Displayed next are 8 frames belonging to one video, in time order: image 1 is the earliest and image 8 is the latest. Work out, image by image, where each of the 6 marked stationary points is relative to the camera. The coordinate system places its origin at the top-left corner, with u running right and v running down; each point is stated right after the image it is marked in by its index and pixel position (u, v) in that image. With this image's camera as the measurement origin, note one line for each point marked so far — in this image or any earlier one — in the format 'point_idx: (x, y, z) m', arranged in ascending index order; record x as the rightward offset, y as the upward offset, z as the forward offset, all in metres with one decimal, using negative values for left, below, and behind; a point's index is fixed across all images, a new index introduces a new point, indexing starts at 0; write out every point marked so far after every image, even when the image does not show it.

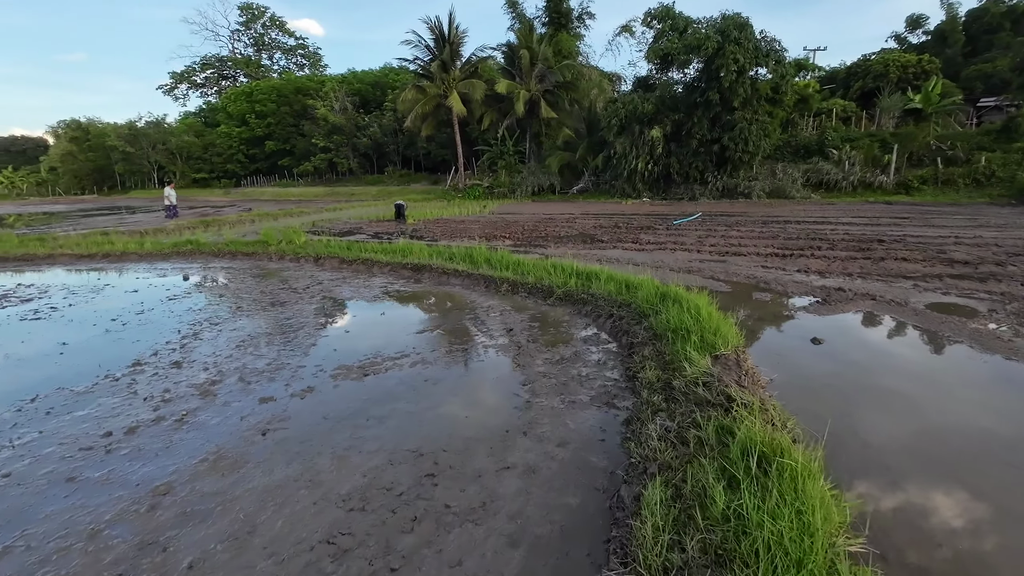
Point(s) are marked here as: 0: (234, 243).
0: (-6.6, +1.1, +11.4) m
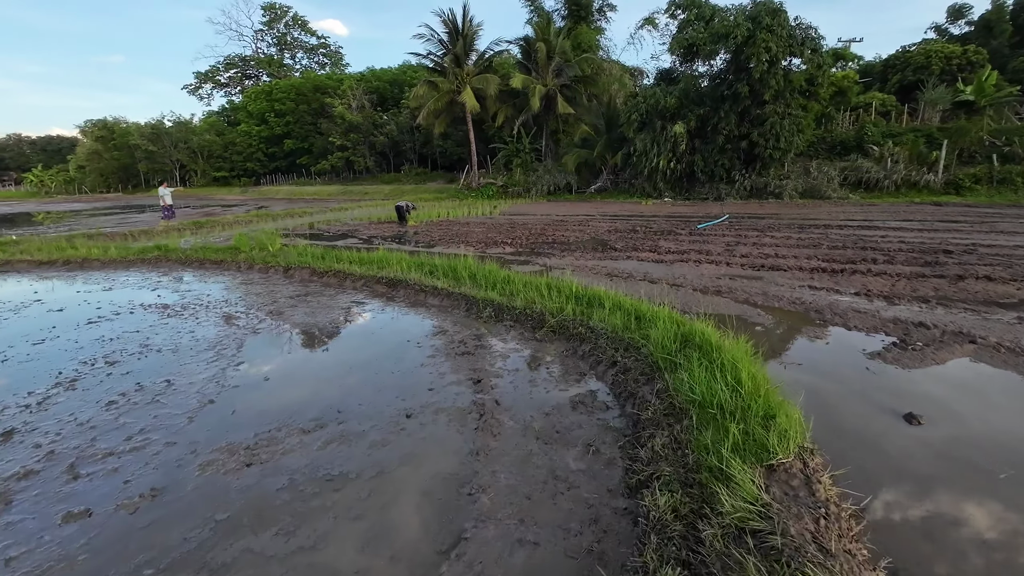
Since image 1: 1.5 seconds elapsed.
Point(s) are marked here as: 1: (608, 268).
0: (-6.6, +0.8, +10.3) m
1: (+1.6, +0.3, +8.3) m
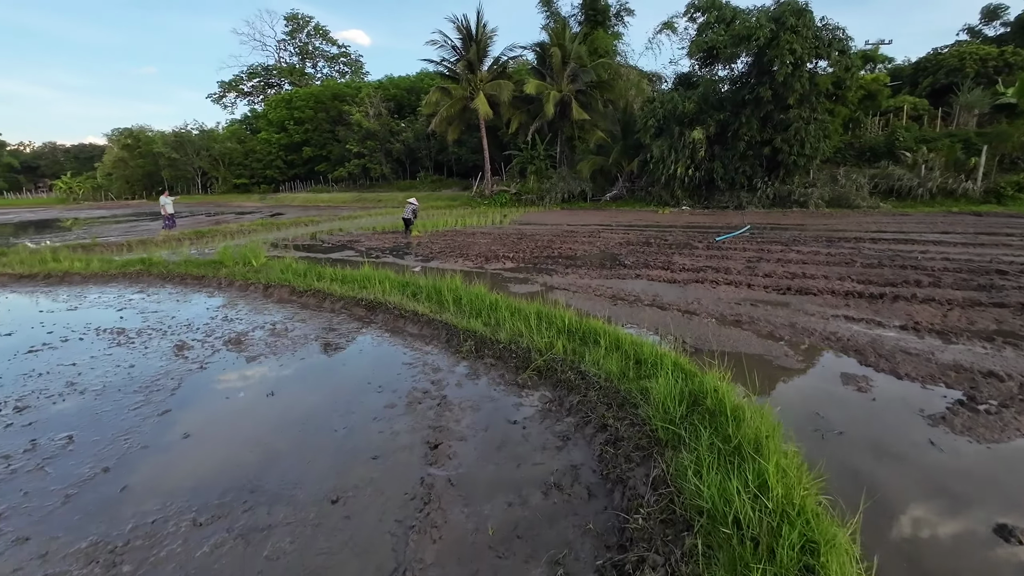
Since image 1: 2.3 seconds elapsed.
0: (-6.6, +0.5, +9.8) m
1: (+1.6, 0.0, +7.4) m
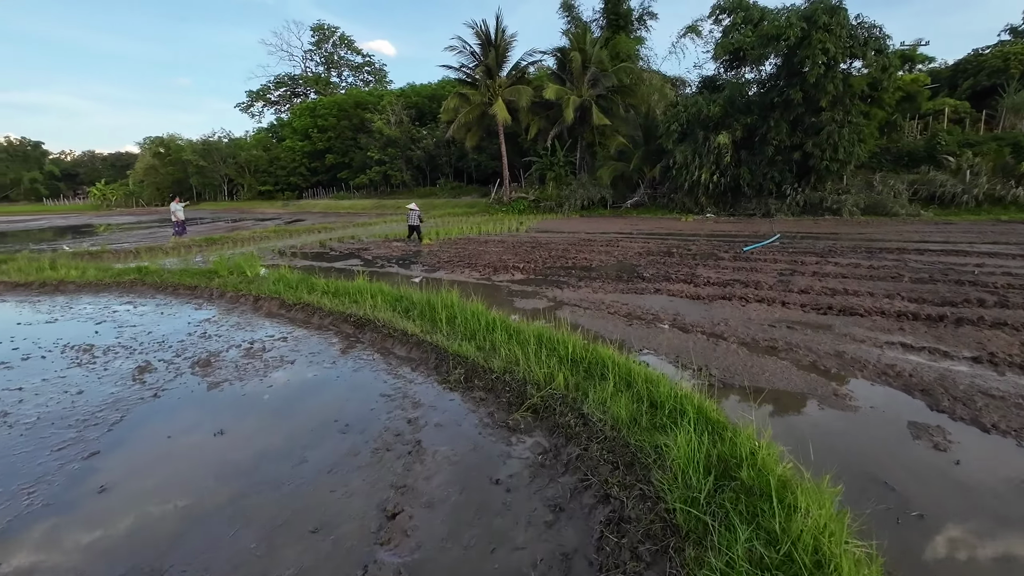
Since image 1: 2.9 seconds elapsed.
0: (-6.4, +0.3, +9.4) m
1: (+1.6, -0.3, +6.7) m
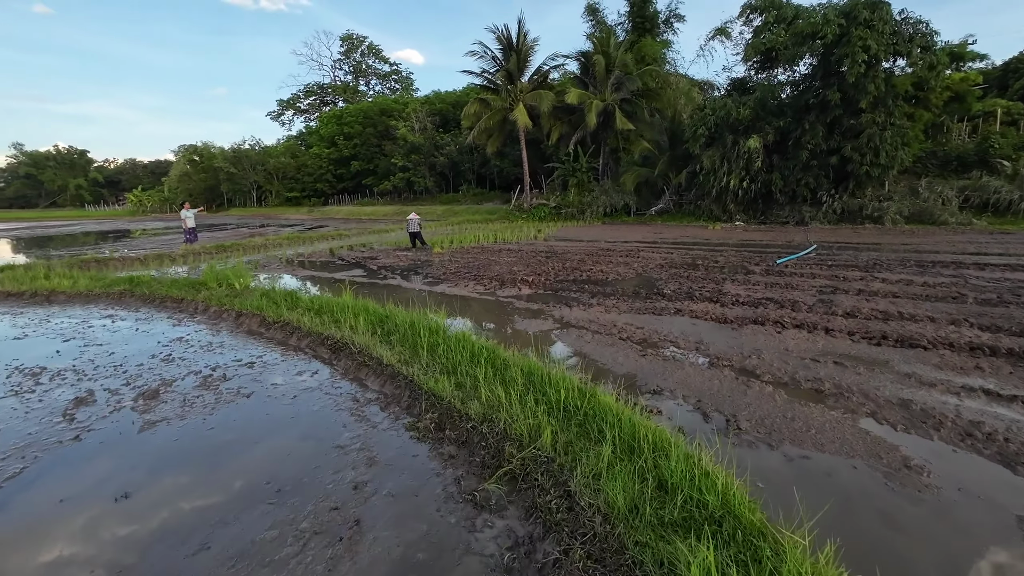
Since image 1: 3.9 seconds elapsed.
0: (-6.3, +0.1, +9.0) m
1: (+1.6, -0.5, +5.9) m
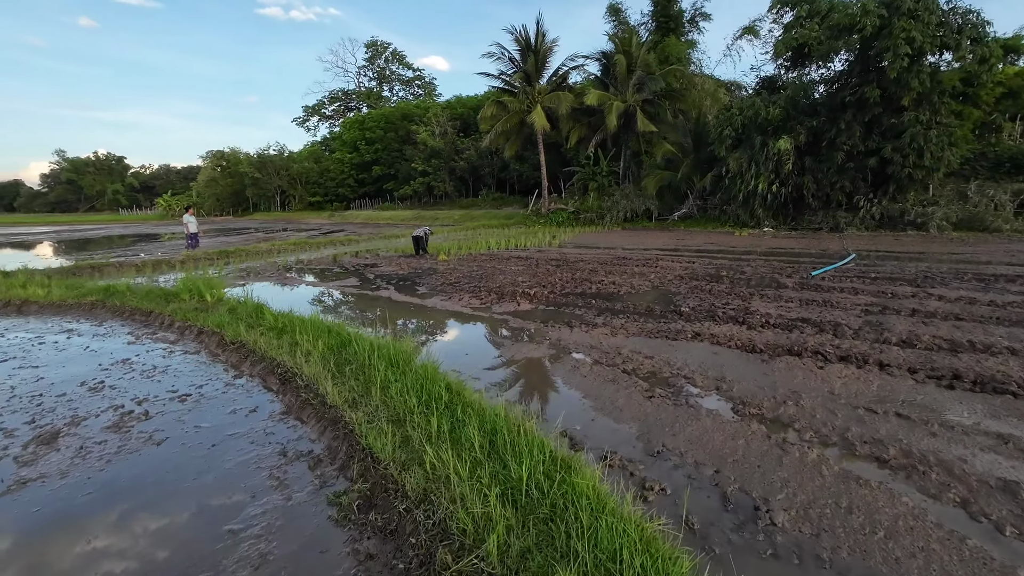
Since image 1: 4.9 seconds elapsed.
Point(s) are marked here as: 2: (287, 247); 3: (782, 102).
0: (-6.3, -0.1, +8.4) m
1: (+1.5, -0.7, +4.9) m
2: (-9.0, +1.6, +19.3) m
3: (+10.7, +7.4, +19.1) m
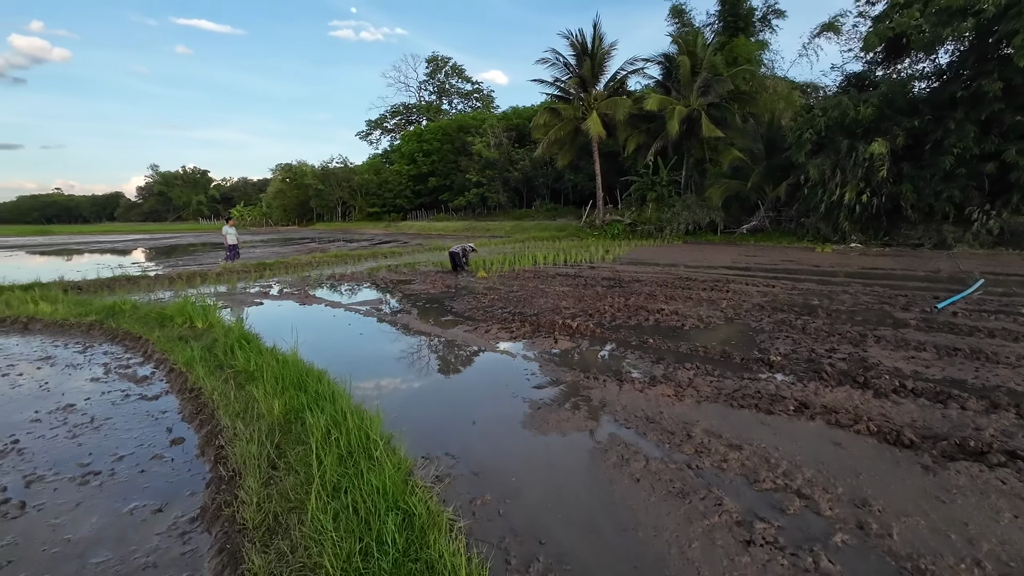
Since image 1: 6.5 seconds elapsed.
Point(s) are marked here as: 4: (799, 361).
0: (-5.7, -0.4, +7.6) m
1: (+1.6, -1.1, +3.3) m
2: (-7.2, +1.1, +18.8) m
3: (+12.5, +6.5, +16.6) m
4: (+3.2, -0.8, +5.3) m
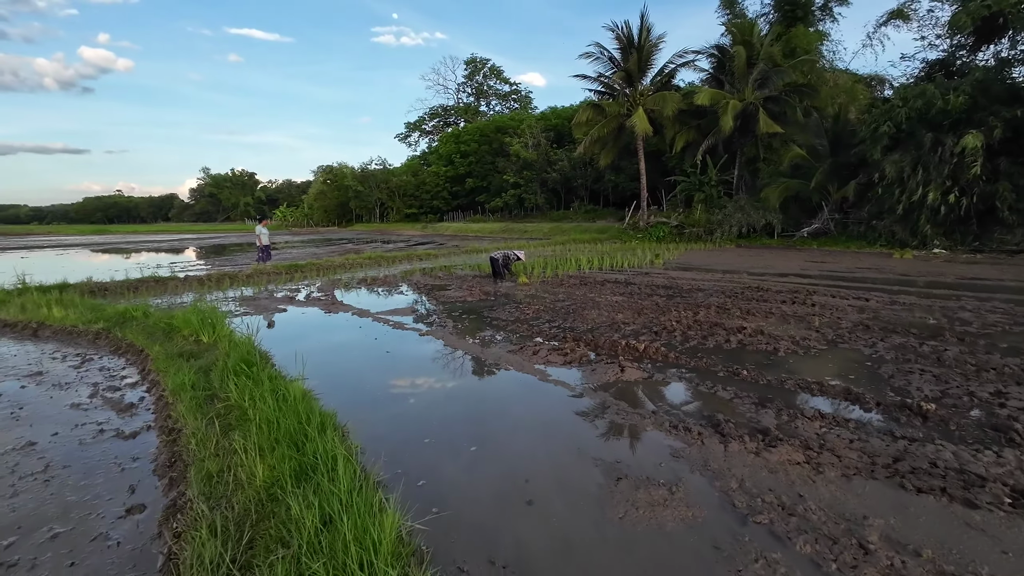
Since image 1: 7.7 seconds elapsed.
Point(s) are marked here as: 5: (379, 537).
0: (-5.0, -0.5, +6.9) m
1: (+1.9, -1.3, +2.0) m
2: (-5.6, +1.0, +18.1) m
3: (+13.9, +6.1, +14.5) m
4: (+3.7, -1.0, +3.9) m
5: (-0.6, -1.0, +2.1) m
